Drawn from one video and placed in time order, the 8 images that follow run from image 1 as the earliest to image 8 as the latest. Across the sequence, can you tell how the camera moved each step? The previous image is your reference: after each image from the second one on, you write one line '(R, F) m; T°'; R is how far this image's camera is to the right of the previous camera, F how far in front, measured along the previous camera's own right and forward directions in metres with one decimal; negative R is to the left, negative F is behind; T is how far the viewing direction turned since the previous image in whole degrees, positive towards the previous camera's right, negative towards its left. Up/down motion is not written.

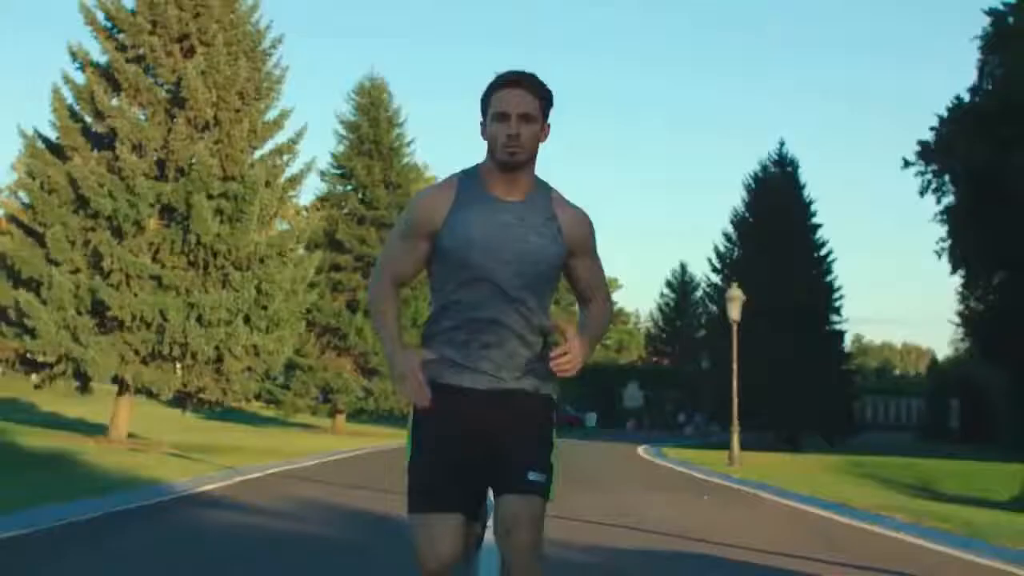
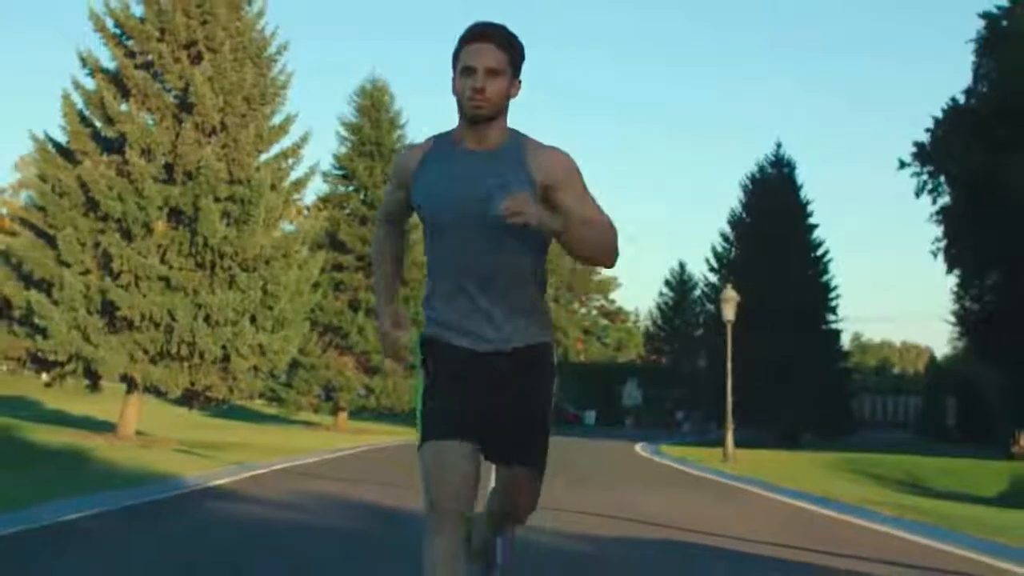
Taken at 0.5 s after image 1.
(0.0, -0.7) m; 0°
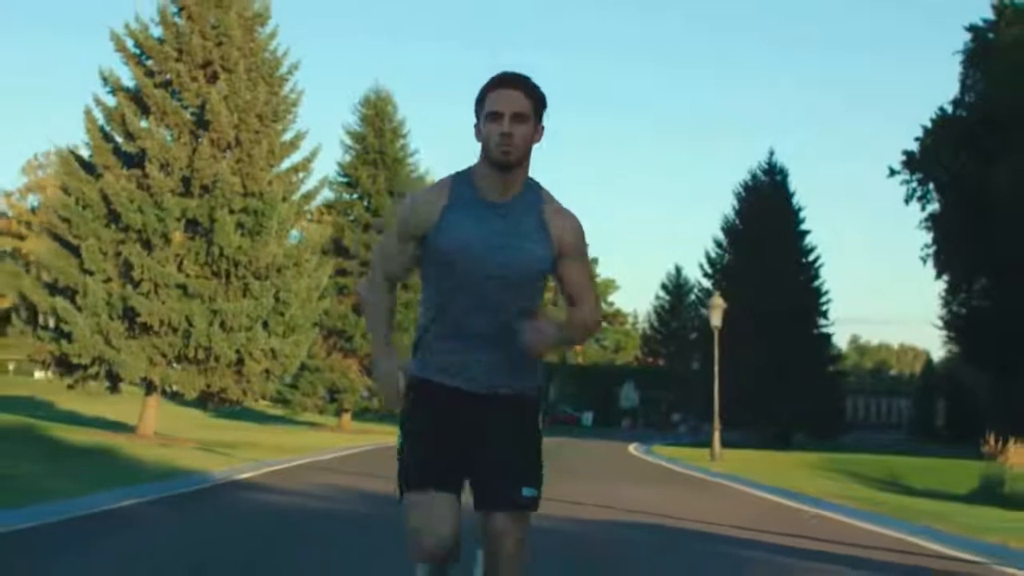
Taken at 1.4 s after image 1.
(0.0, -1.6) m; 0°
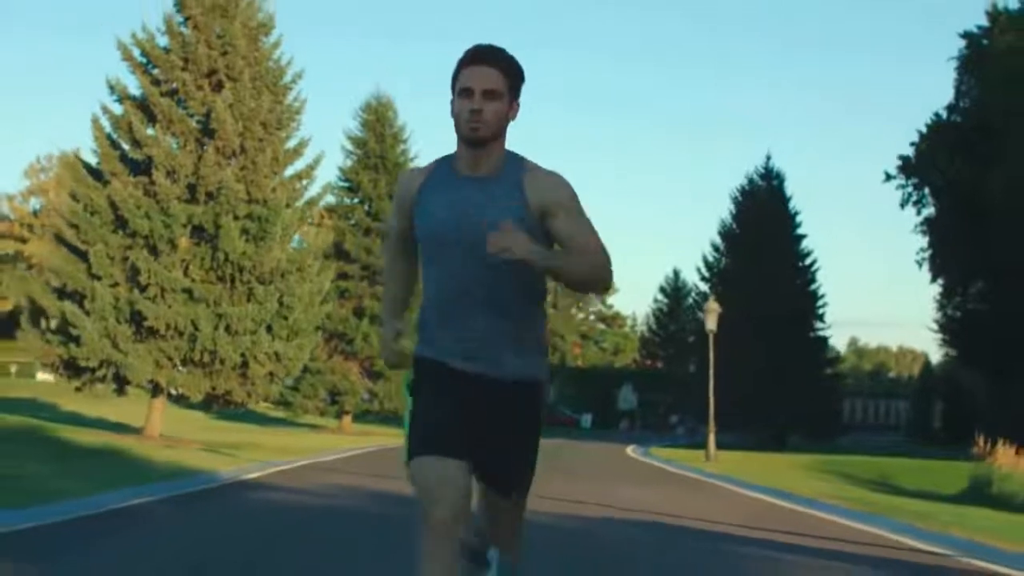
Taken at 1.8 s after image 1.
(0.0, -0.6) m; 0°
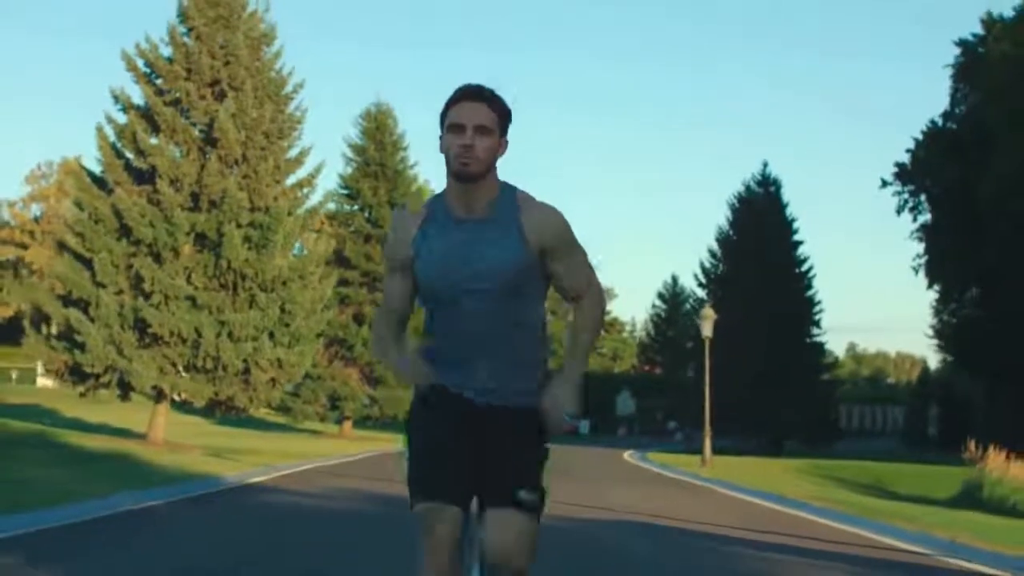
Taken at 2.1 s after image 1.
(0.0, -0.4) m; 0°
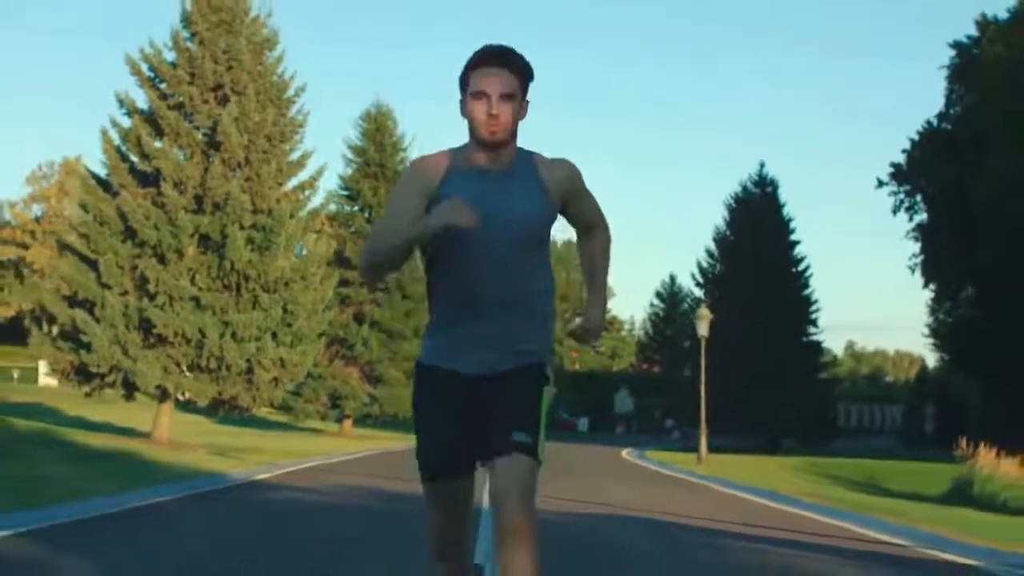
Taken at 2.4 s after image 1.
(0.0, -0.5) m; 0°
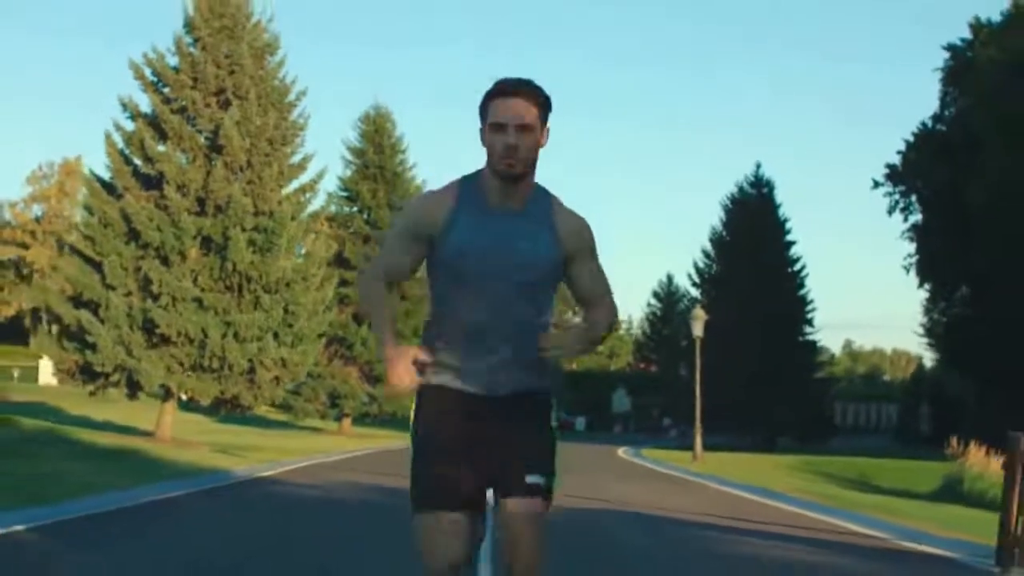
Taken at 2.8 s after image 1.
(0.0, -0.5) m; 0°
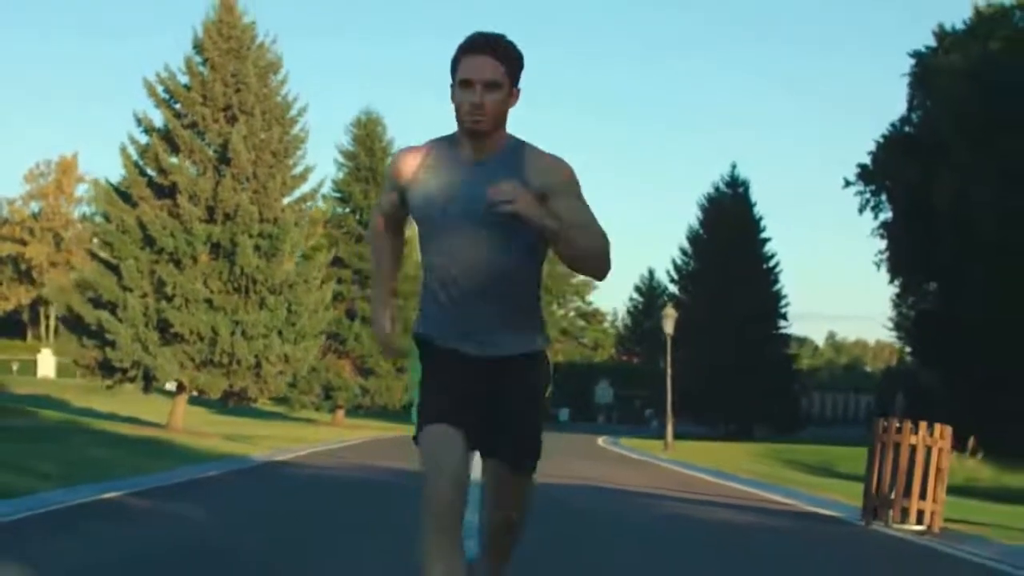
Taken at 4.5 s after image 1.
(0.0, -2.8) m; +1°
